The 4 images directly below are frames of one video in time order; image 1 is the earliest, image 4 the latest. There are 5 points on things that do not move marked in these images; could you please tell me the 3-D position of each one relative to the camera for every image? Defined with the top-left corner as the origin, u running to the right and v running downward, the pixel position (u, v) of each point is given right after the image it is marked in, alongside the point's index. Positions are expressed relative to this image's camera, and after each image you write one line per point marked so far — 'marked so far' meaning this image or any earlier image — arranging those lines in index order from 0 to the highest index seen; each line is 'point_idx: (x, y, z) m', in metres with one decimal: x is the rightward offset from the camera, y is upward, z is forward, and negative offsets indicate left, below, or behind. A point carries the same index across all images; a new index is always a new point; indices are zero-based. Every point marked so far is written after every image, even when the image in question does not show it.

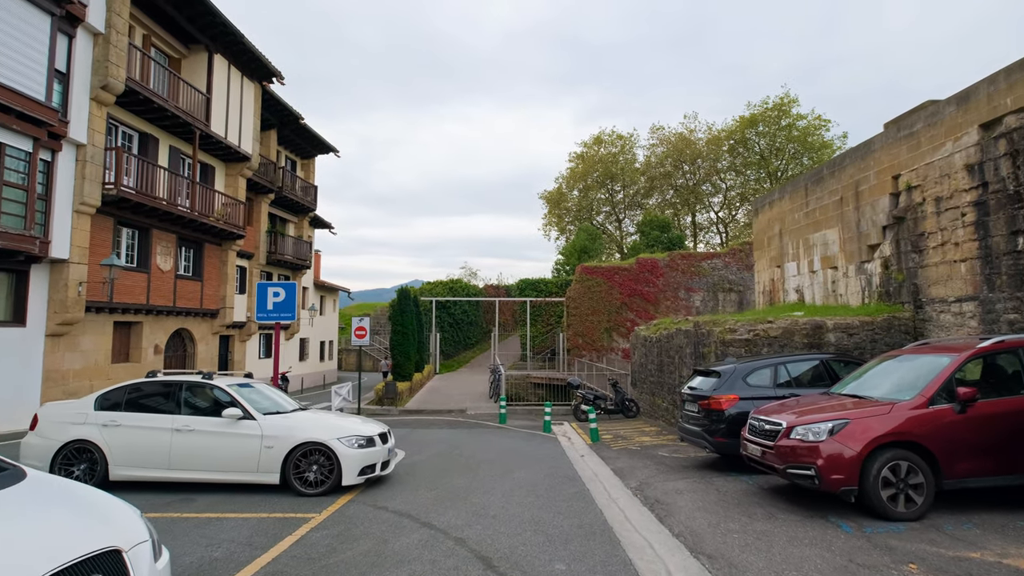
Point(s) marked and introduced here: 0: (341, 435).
0: (-2.1, -1.8, +6.6) m
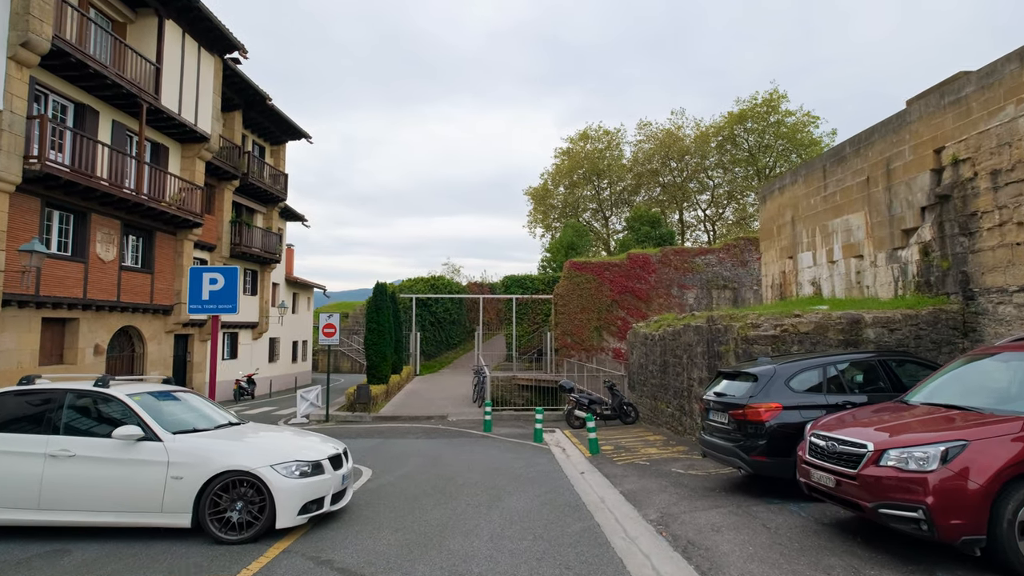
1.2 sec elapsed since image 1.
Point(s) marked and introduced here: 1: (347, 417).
0: (-2.2, -1.6, +5.0) m
1: (-4.5, -3.5, +14.8) m
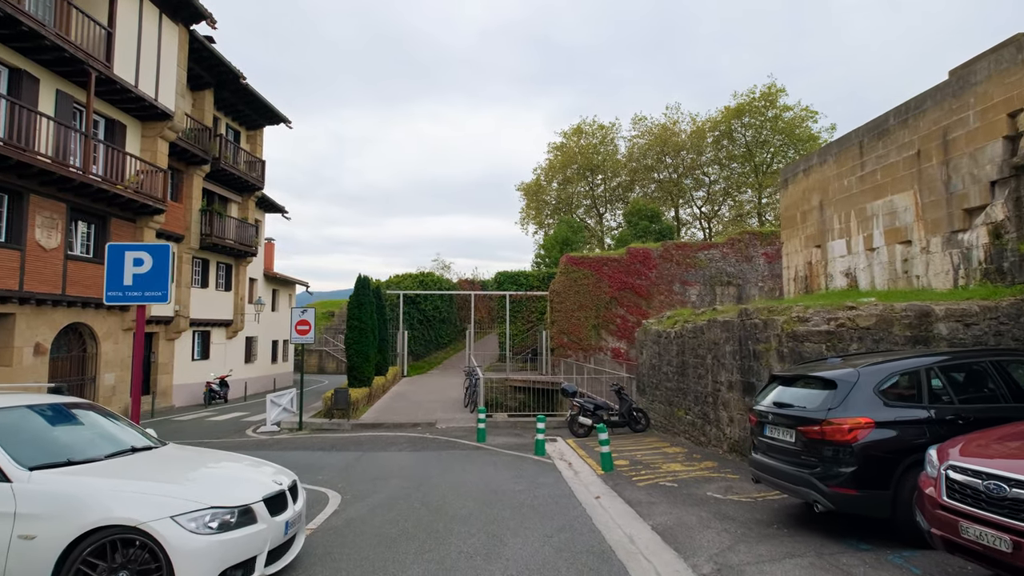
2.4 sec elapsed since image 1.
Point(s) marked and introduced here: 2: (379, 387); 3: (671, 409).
0: (-2.1, -1.4, +3.5) m
1: (-4.6, -3.3, +13.2) m
2: (-4.4, -3.3, +18.1) m
3: (+3.3, -2.6, +11.5) m
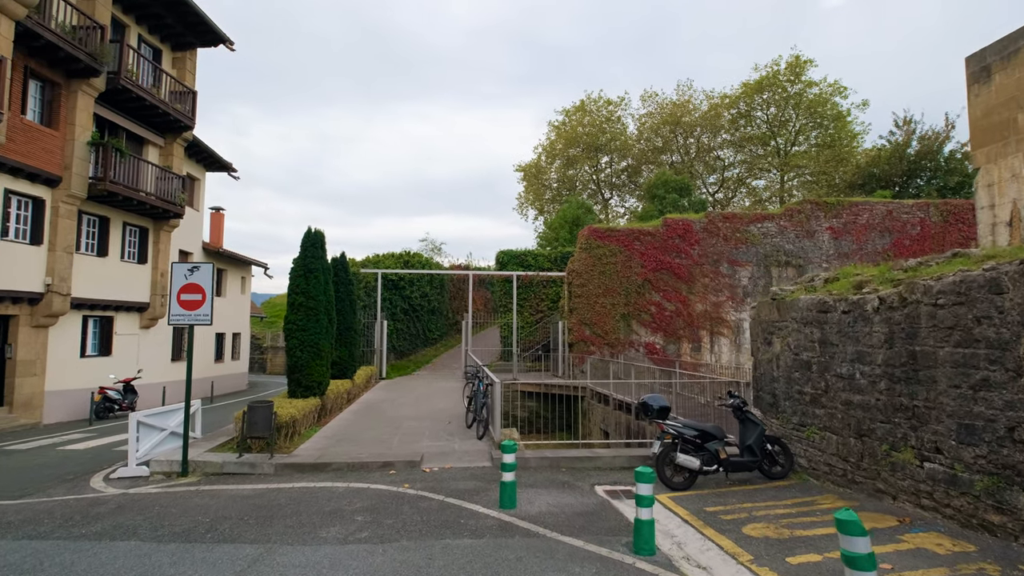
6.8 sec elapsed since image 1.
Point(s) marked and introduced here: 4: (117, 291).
0: (-1.3, -0.6, -2.1) m
1: (-4.0, -2.5, +7.6) m
2: (-4.0, -2.5, +12.5) m
3: (+4.0, -1.7, +6.1) m
4: (-11.2, -0.1, +15.4) m
